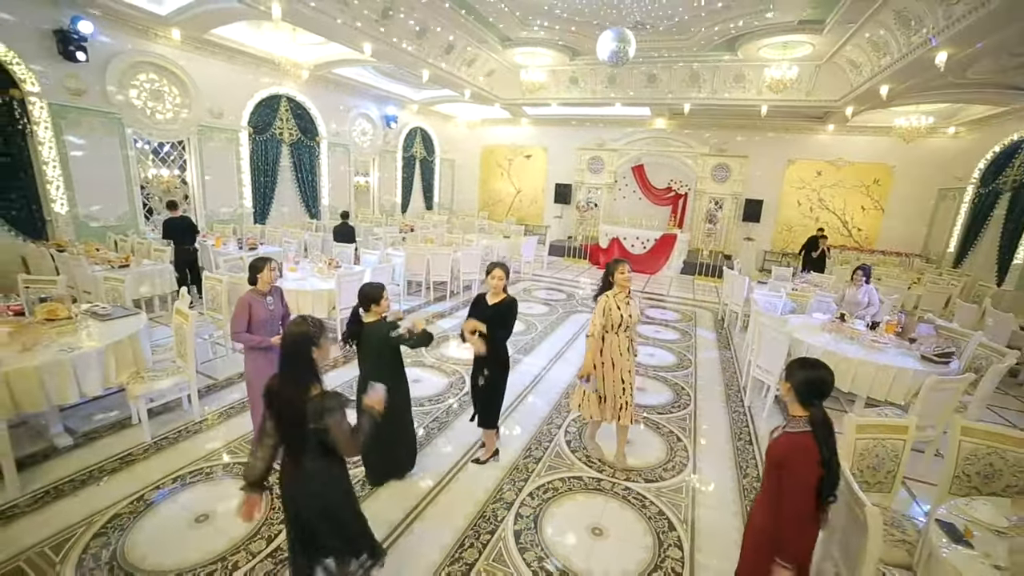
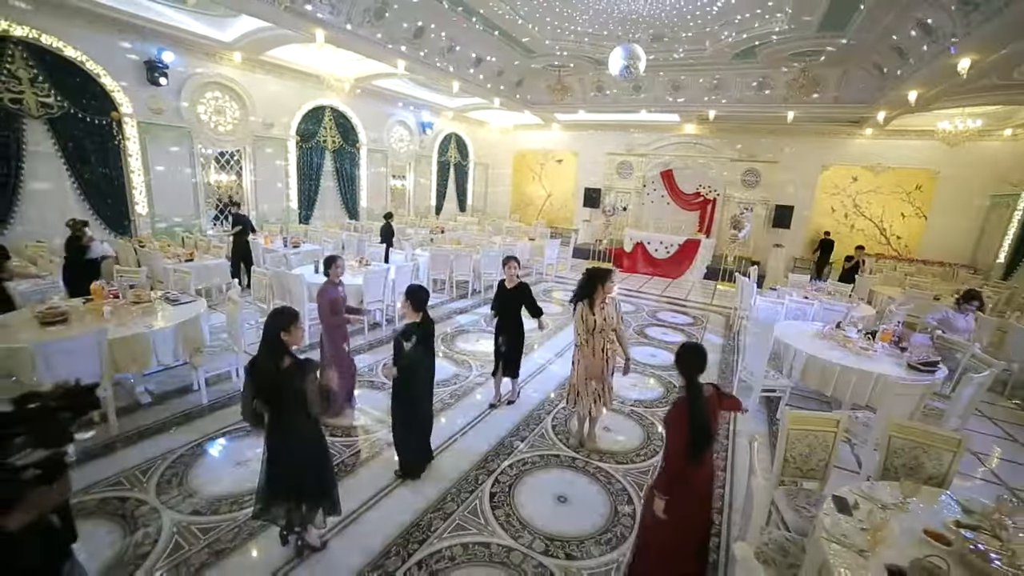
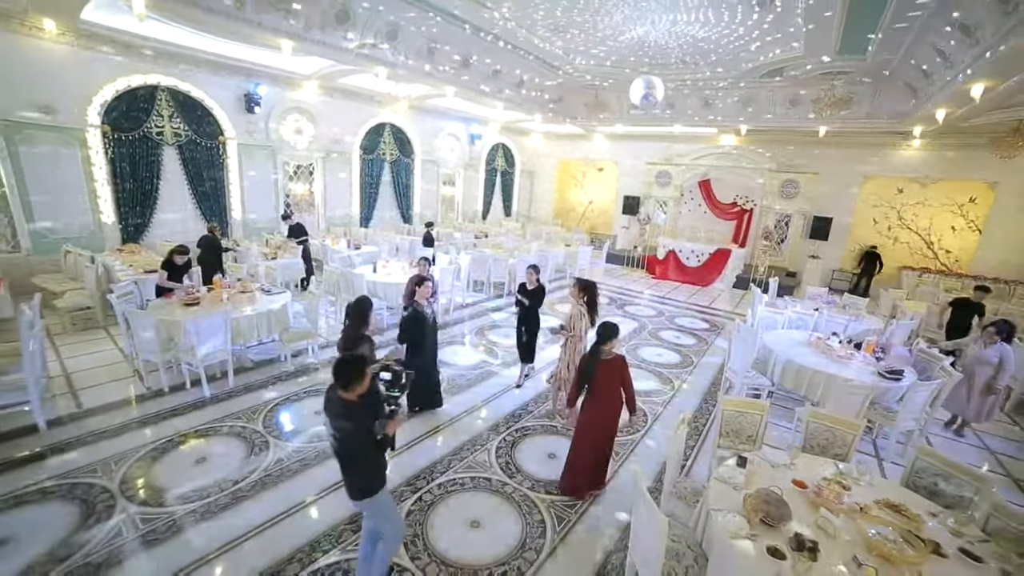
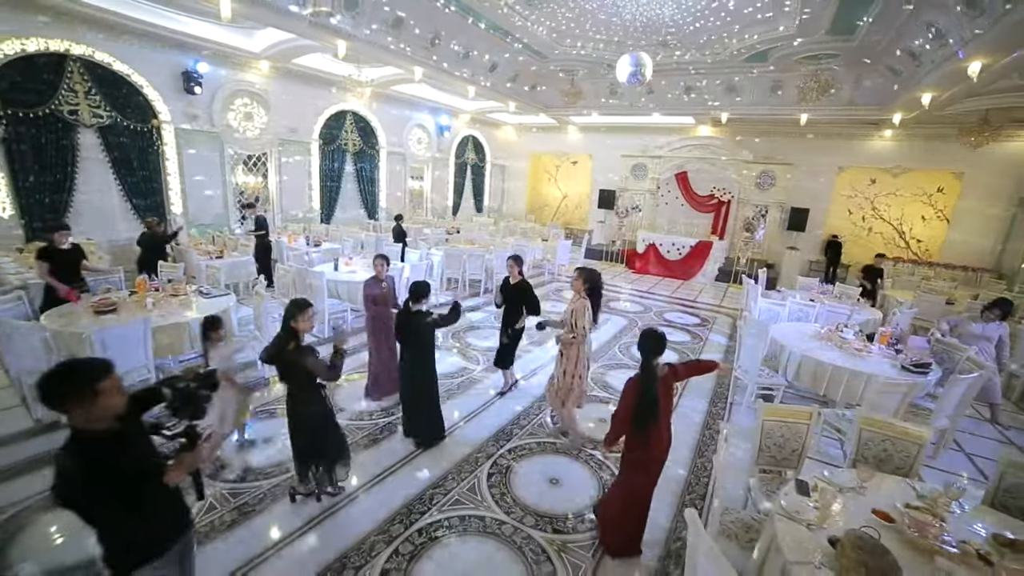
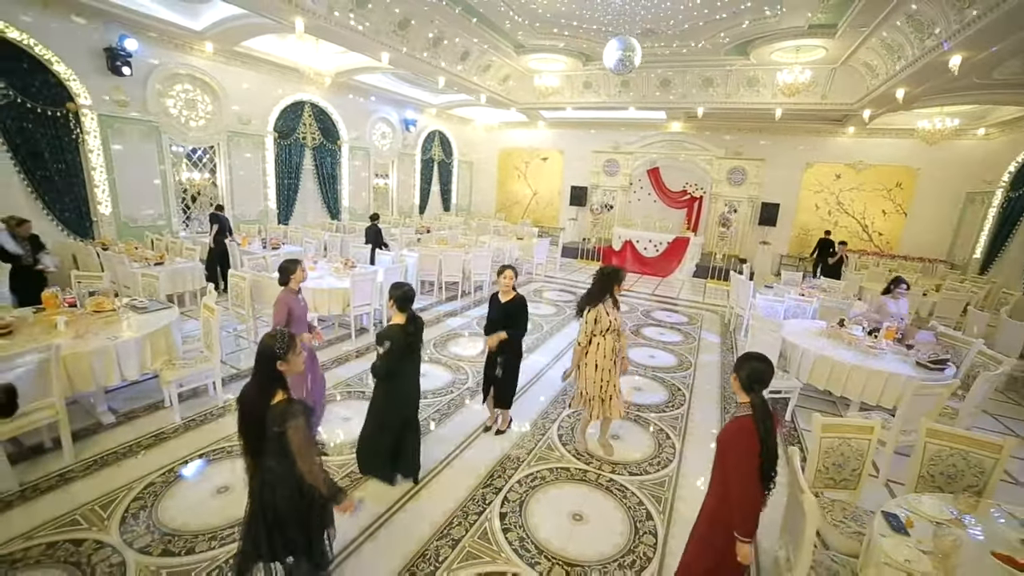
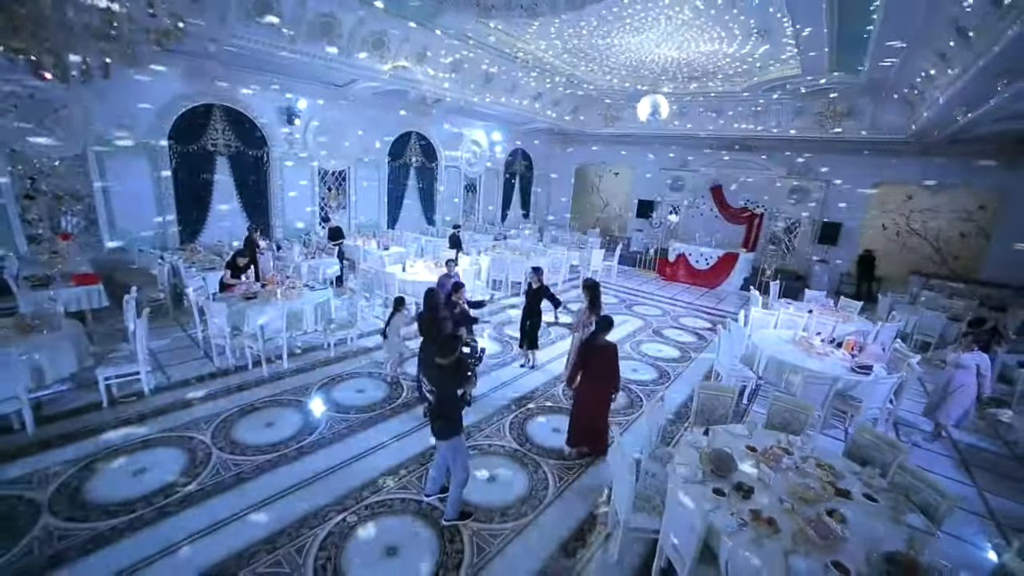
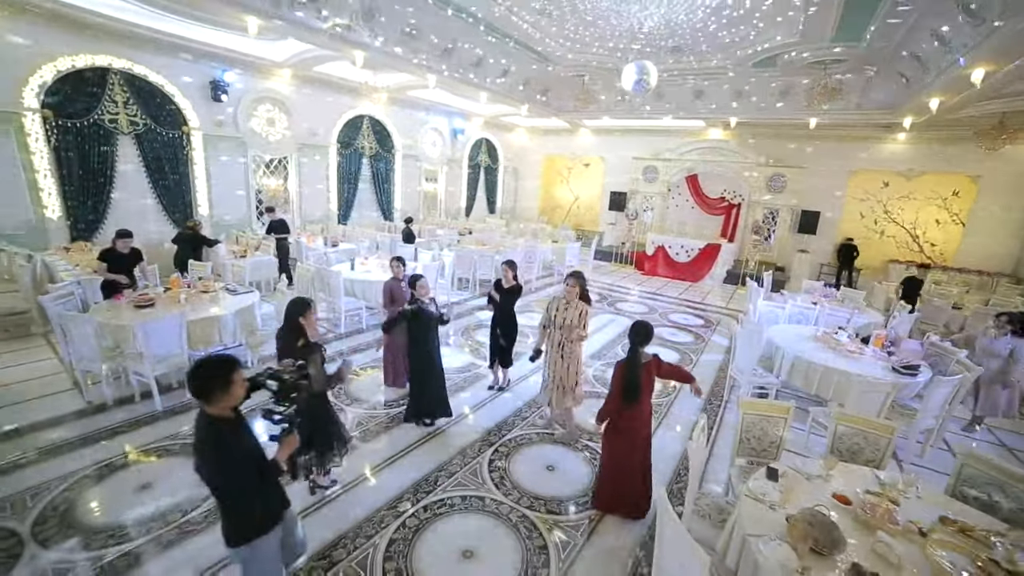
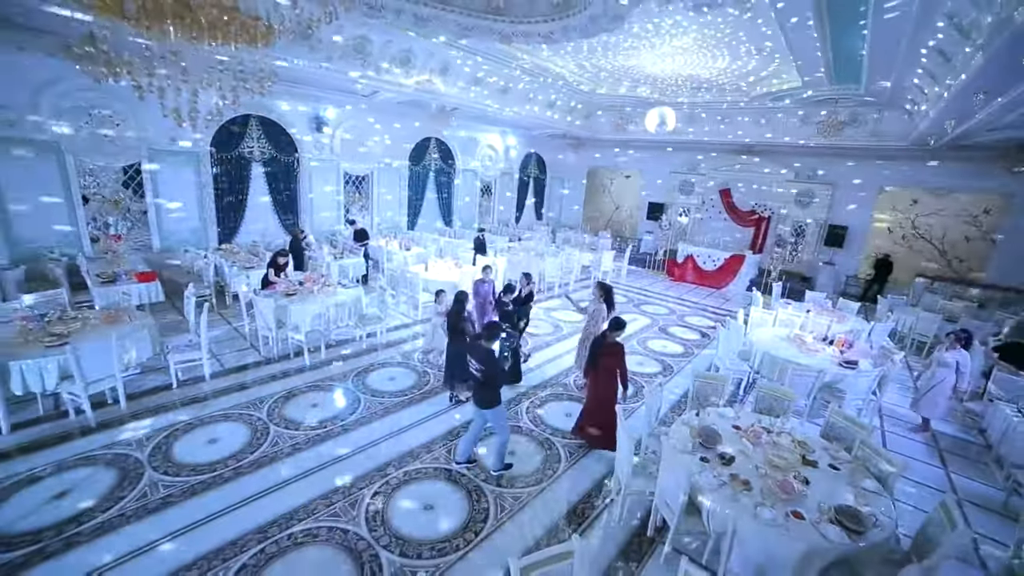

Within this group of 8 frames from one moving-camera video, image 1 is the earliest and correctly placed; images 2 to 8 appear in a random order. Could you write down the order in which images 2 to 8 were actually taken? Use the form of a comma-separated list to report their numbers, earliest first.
5, 2, 4, 7, 3, 6, 8
